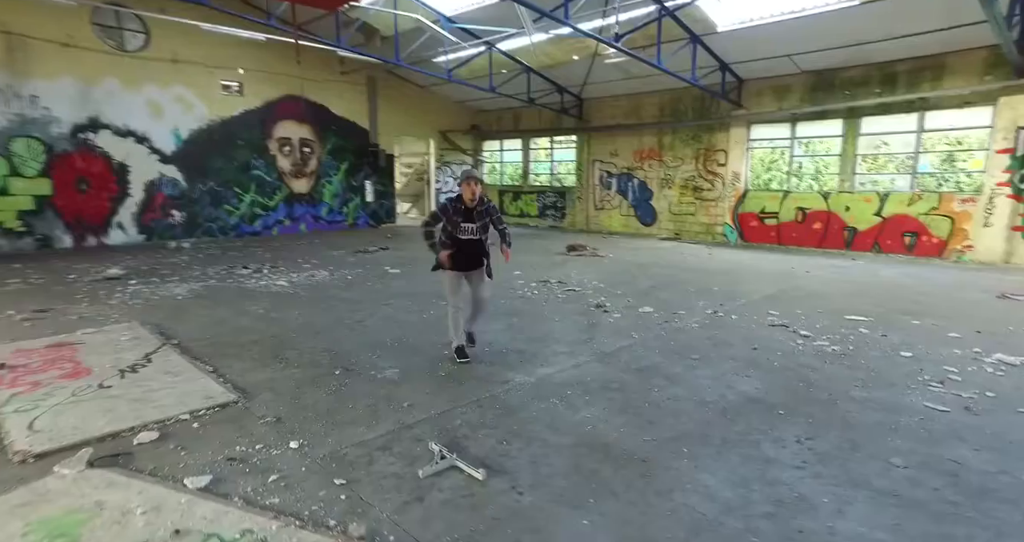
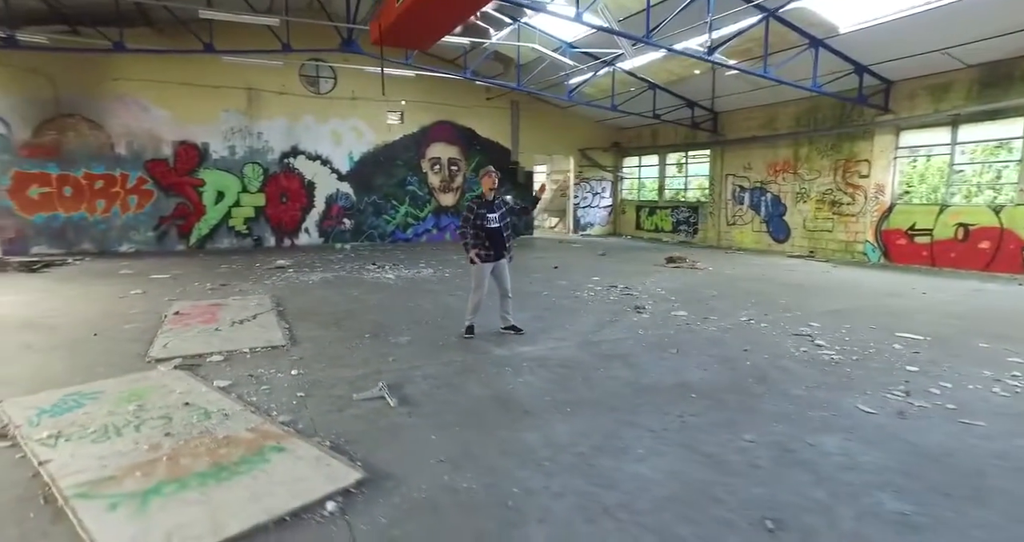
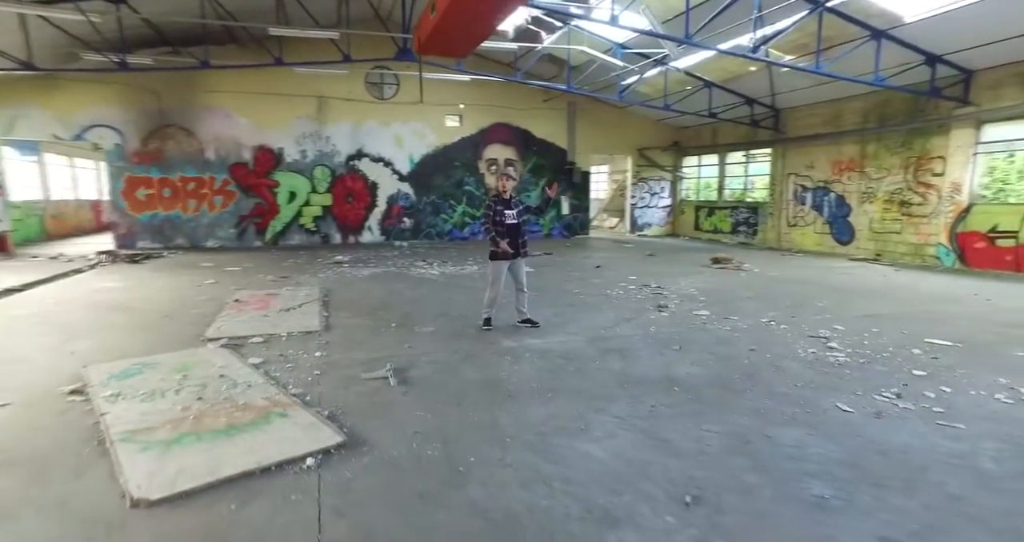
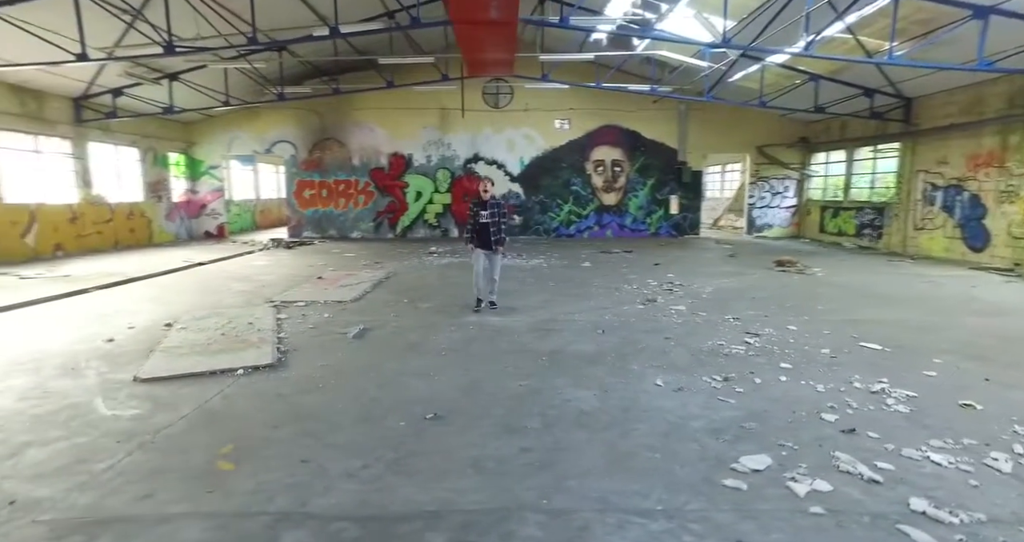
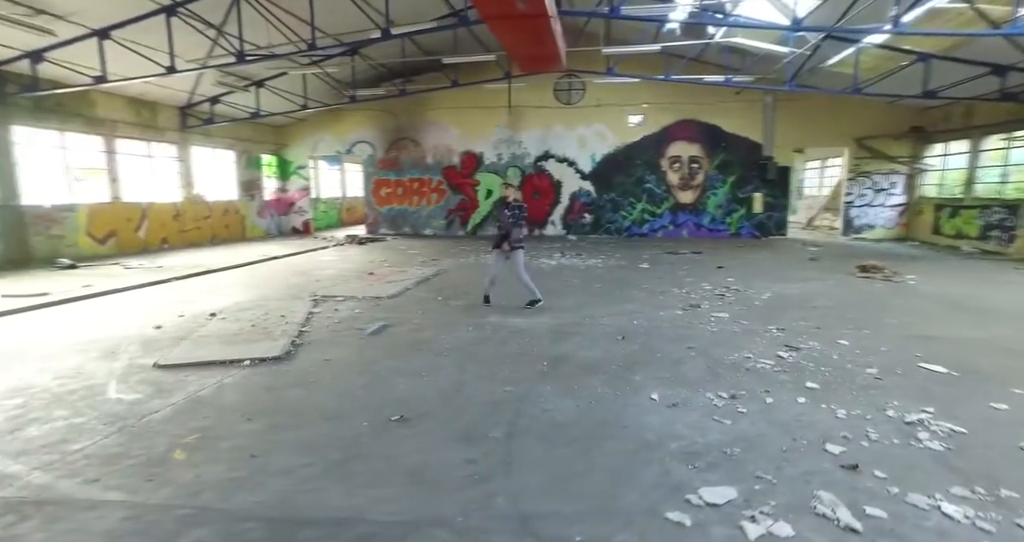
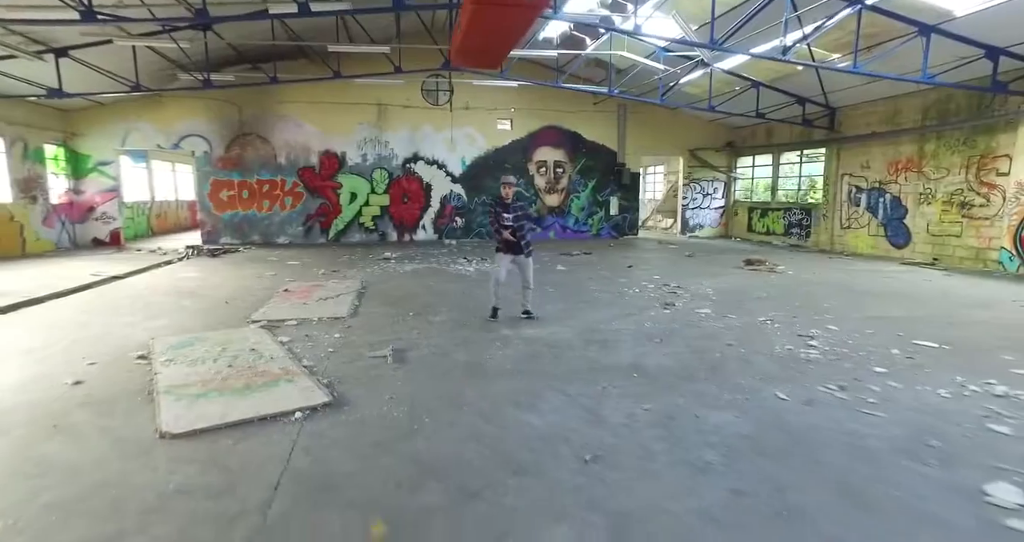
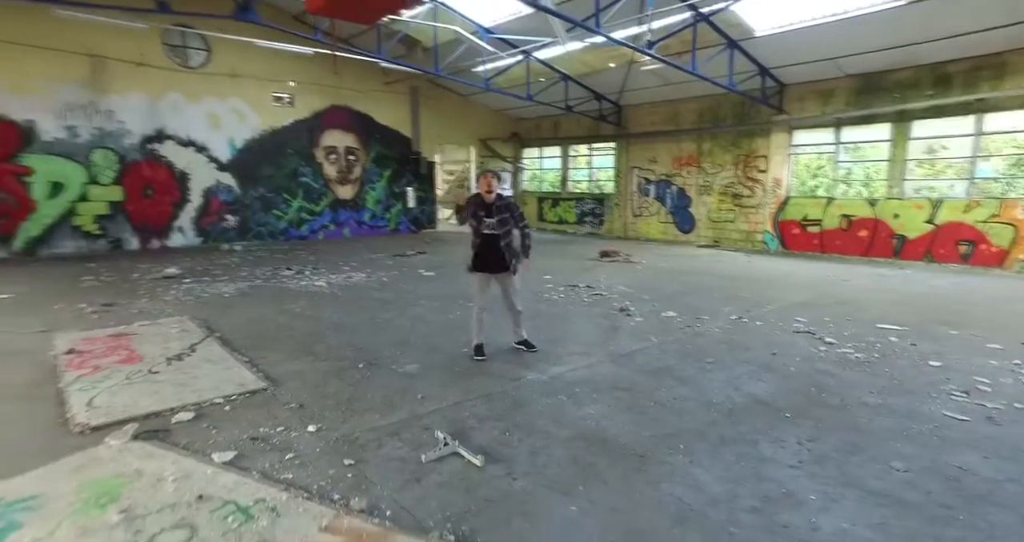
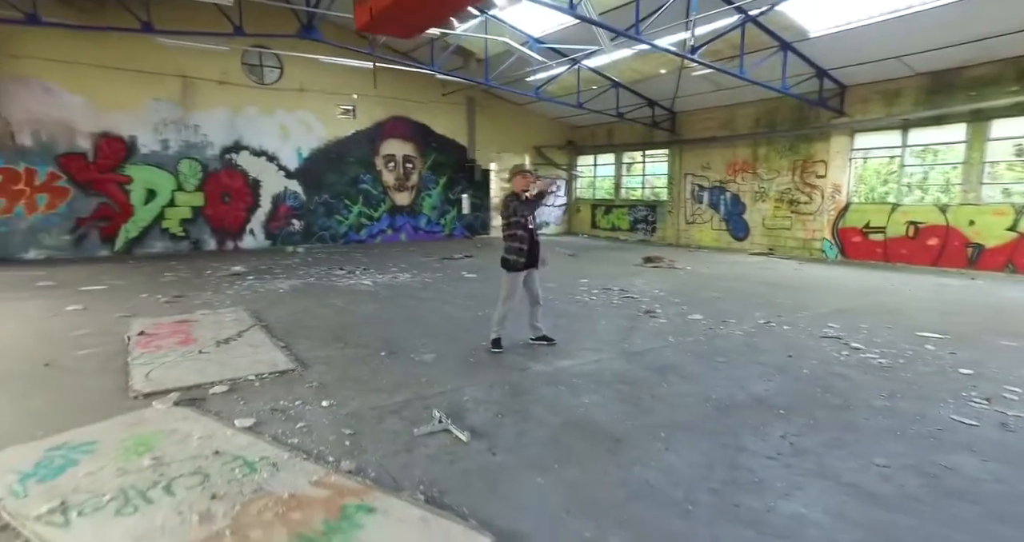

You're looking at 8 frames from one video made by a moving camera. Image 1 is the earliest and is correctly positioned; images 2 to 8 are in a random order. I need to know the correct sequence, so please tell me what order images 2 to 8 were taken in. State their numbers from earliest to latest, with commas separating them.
7, 8, 2, 3, 6, 4, 5
